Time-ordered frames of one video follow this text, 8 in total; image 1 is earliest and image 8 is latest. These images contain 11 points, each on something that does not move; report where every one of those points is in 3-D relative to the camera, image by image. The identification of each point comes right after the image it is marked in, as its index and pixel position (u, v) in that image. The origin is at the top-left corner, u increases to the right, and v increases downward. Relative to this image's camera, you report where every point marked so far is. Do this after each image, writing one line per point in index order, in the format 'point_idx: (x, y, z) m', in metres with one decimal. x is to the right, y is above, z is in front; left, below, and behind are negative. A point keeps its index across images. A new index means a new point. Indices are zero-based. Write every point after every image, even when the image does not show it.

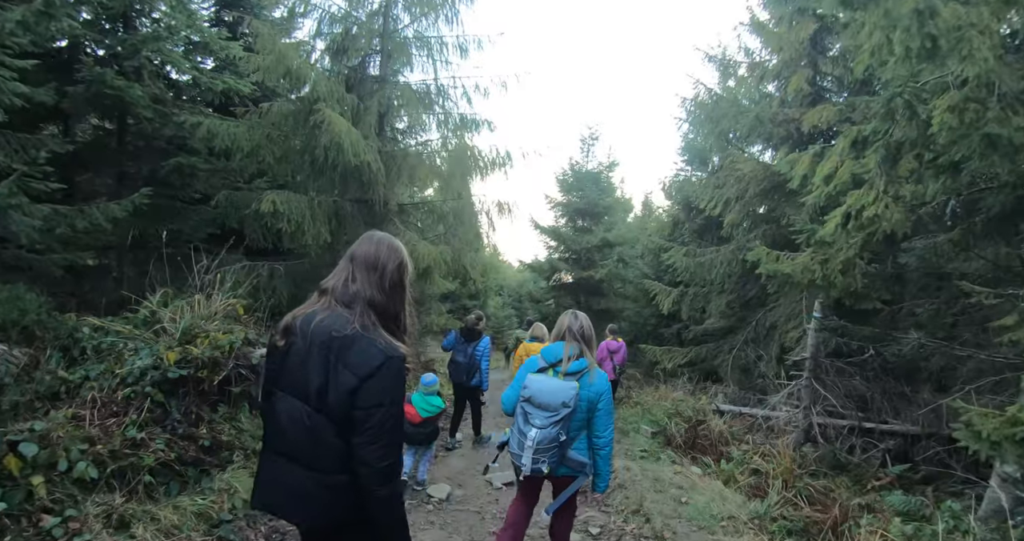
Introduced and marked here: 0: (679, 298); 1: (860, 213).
0: (+4.4, -0.8, +15.4) m
1: (+3.6, +0.7, +6.1) m
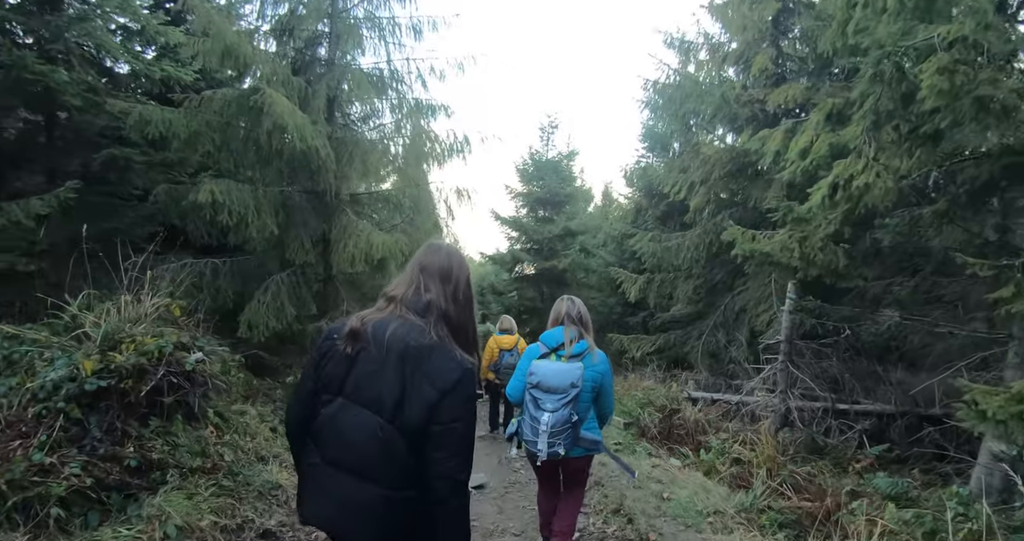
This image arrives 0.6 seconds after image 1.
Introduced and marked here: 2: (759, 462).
0: (+3.5, -0.4, +15.1) m
1: (+3.3, +0.9, +5.8) m
2: (+3.0, -2.4, +7.1) m
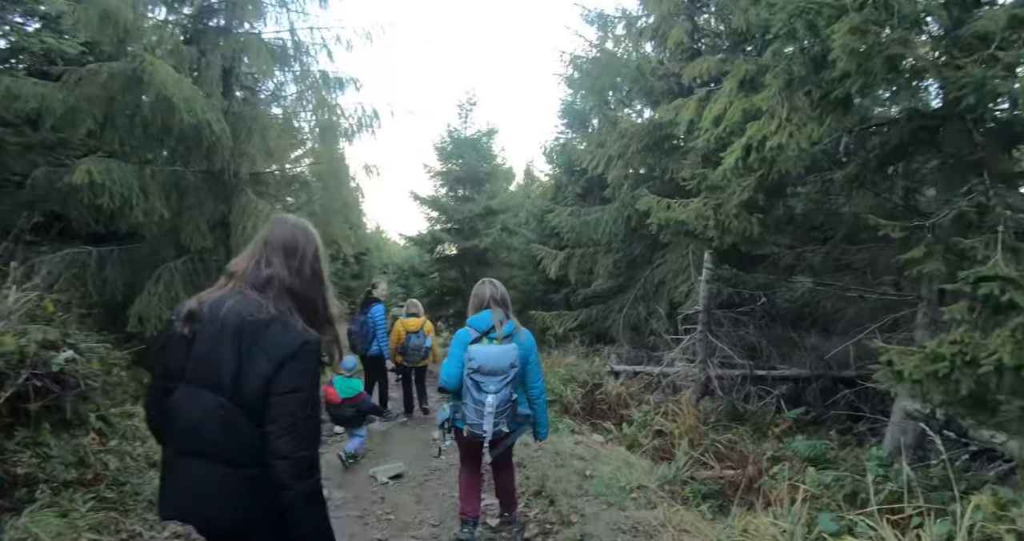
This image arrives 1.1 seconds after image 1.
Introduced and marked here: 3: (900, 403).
0: (+1.4, +0.2, +15.0) m
1: (+2.4, +1.2, +5.7) m
2: (+2.1, -2.0, +7.1) m
3: (+3.5, -1.2, +5.1) m
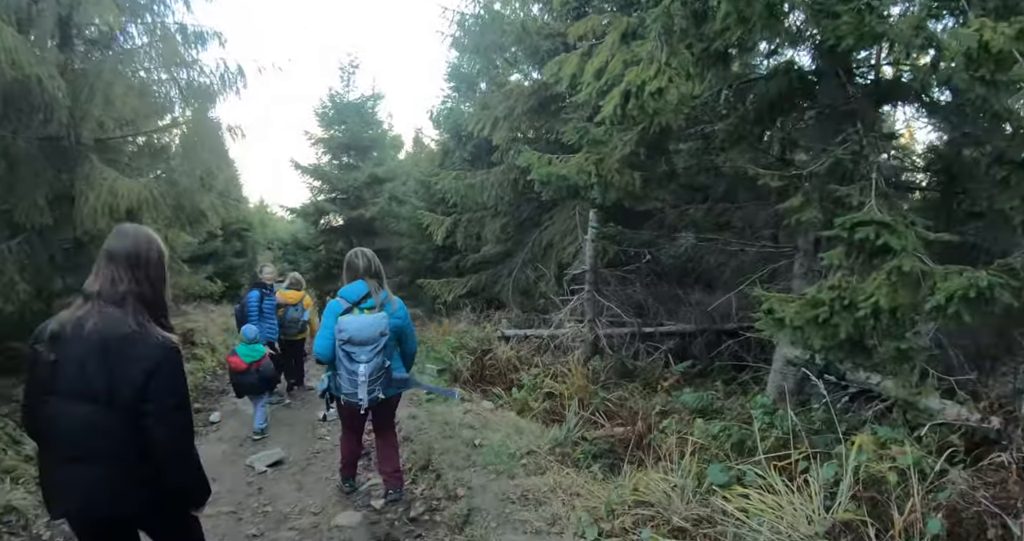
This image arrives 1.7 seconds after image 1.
0: (-1.5, +1.1, +14.5) m
1: (+1.2, +1.7, +5.5) m
2: (+0.7, -1.5, +6.9) m
3: (+2.4, -0.7, +5.2) m
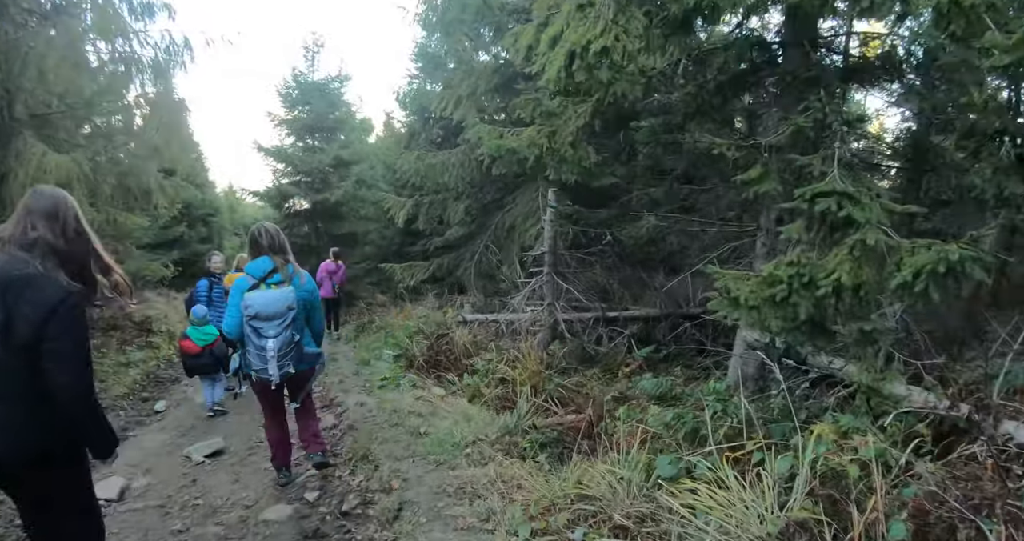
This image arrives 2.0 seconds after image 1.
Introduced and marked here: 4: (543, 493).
0: (-2.3, +1.5, +14.0) m
1: (+0.8, +1.9, +5.1) m
2: (+0.2, -1.3, +6.6) m
3: (+2.0, -0.5, +5.0) m
4: (+0.2, -1.5, +3.8) m
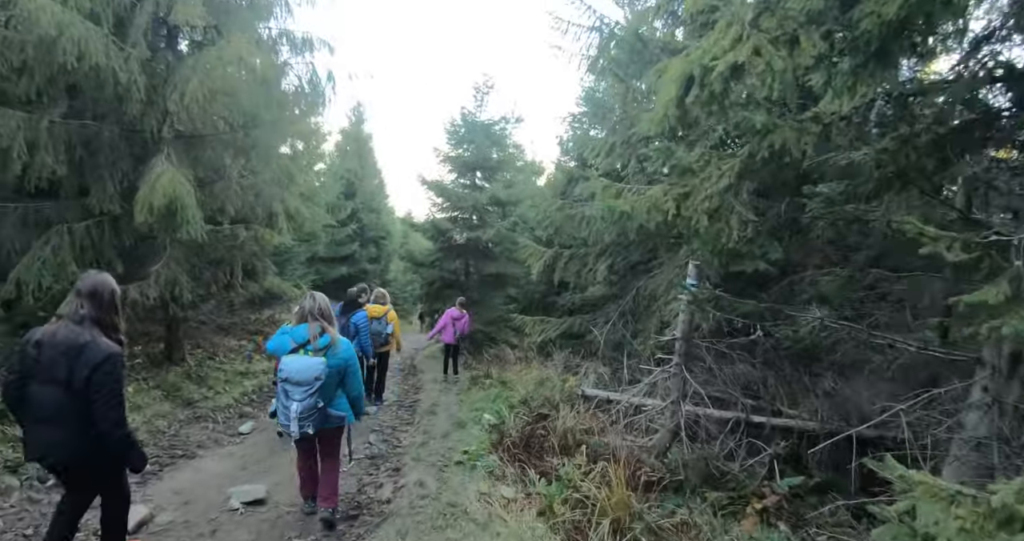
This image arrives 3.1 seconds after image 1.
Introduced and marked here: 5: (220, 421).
0: (+0.9, +0.2, +13.1) m
1: (+1.5, +1.1, +3.7) m
2: (+0.9, -2.1, +5.1) m
3: (+2.3, -1.4, +3.1) m
4: (+0.1, -2.0, +2.4) m
5: (-4.0, -2.0, +7.8) m
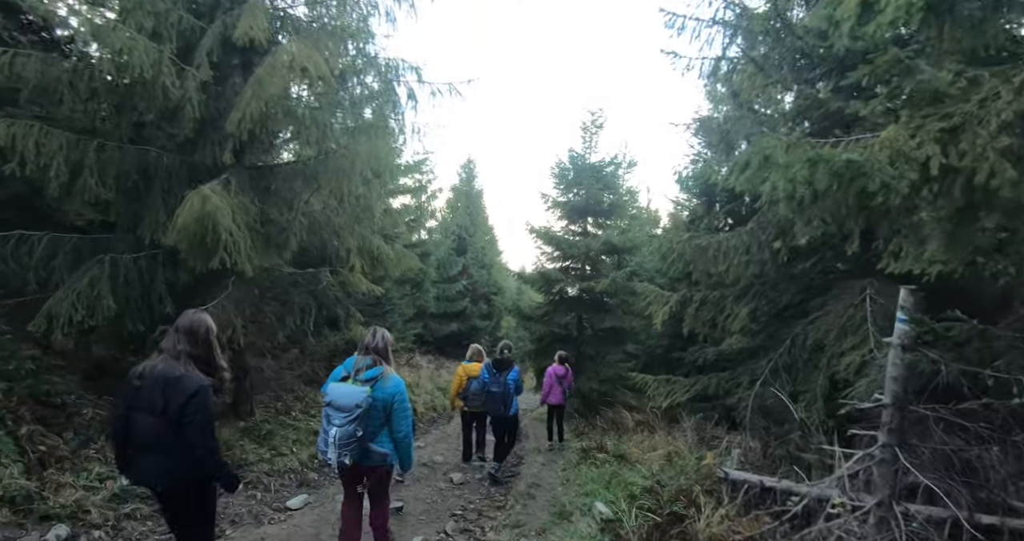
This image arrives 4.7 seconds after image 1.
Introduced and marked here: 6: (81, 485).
0: (+3.1, -0.7, +10.9) m
1: (+1.8, +1.1, +1.7) m
2: (+1.5, -2.2, +2.9) m
3: (+2.5, -1.3, +0.7) m
4: (+0.2, -1.9, +0.4) m
5: (-2.8, -2.5, +6.5) m
6: (-3.8, -1.9, +5.0) m
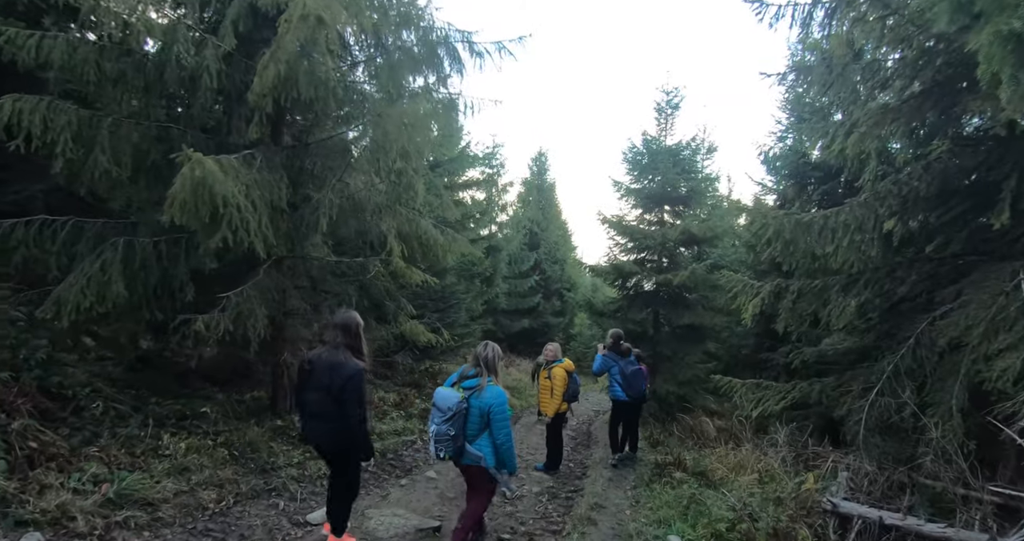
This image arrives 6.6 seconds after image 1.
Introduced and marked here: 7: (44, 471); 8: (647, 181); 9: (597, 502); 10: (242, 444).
0: (+4.2, -0.5, +9.4) m
1: (+1.7, +1.3, +0.4) m
2: (+1.5, -2.0, +1.7) m
3: (+2.2, -1.1, -0.6) m
4: (-0.1, -1.7, -0.6) m
5: (-2.2, -2.4, +5.9) m
6: (-3.5, -1.7, +4.5) m
7: (-3.7, -1.6, +4.5) m
8: (+4.5, +3.0, +18.9) m
9: (+1.0, -2.6, +6.5) m
10: (-3.0, -2.0, +6.4) m
